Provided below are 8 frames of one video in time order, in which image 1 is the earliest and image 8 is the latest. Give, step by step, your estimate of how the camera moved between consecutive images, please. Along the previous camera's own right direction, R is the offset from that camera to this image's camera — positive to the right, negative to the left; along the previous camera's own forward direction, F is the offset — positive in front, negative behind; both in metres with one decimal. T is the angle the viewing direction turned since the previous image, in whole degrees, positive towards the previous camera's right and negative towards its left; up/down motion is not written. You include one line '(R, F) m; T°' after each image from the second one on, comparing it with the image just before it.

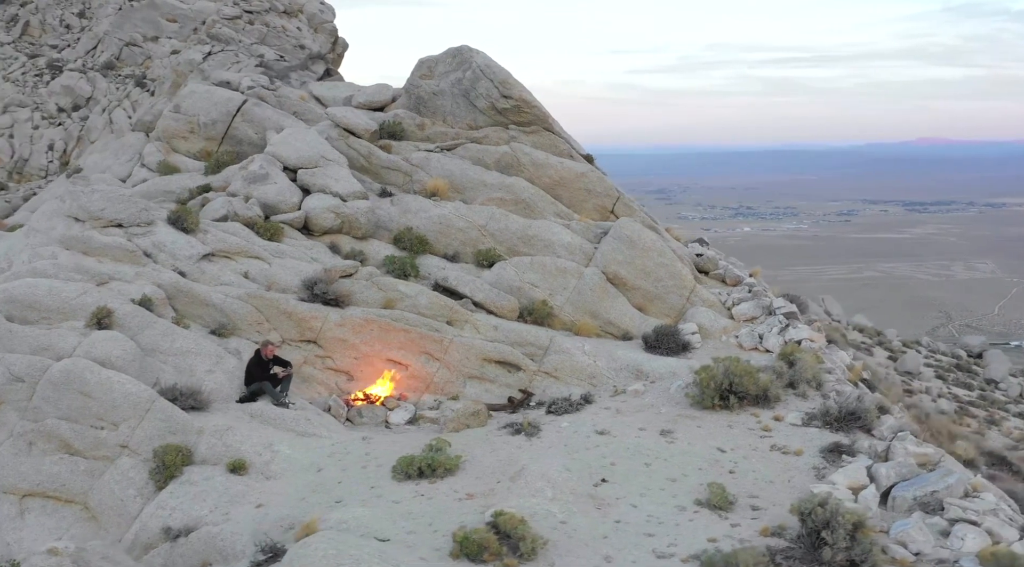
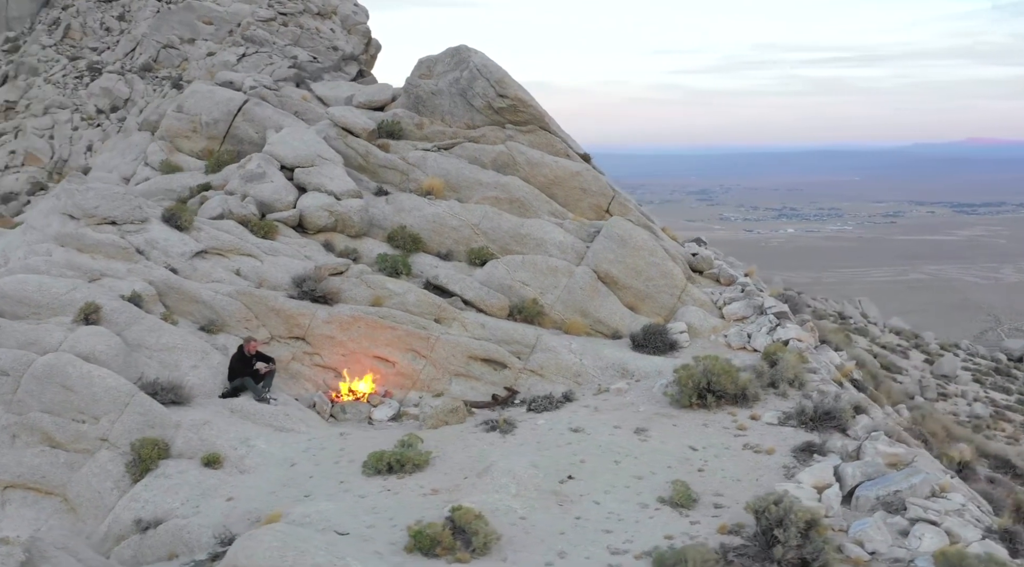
(+0.8, 0.0) m; -1°
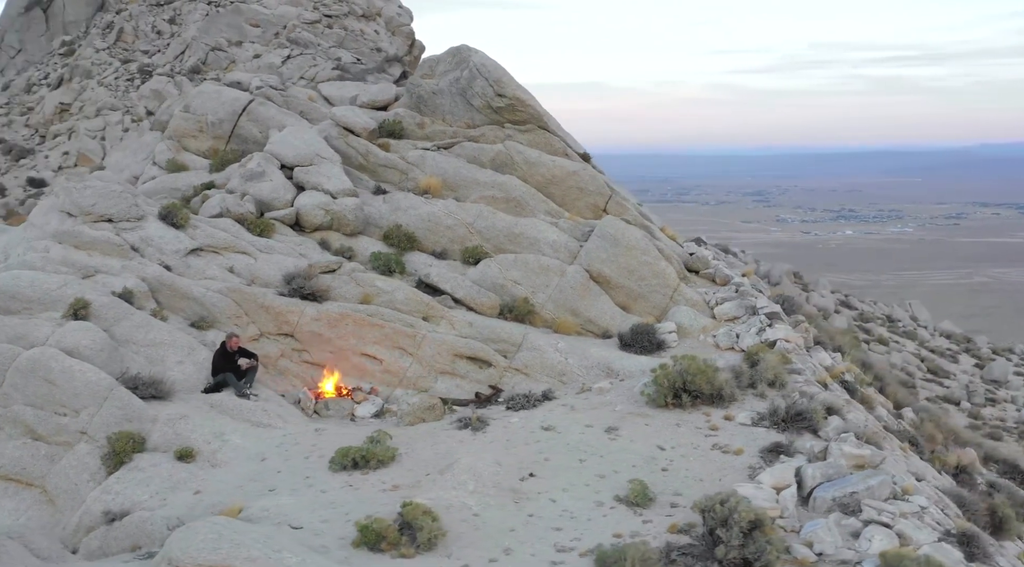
(+1.0, 0.0) m; -2°
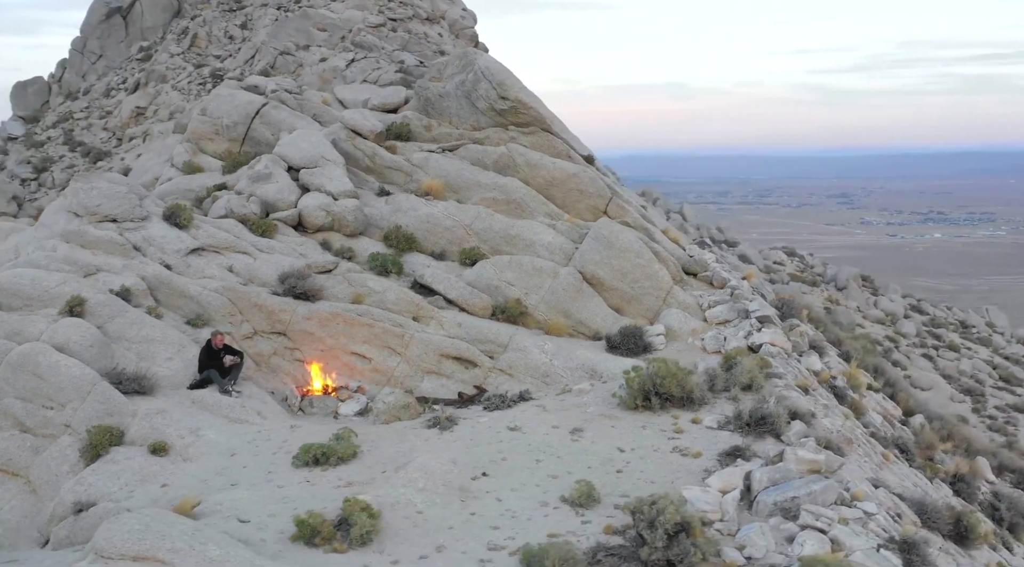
(+1.4, -0.1) m; -3°
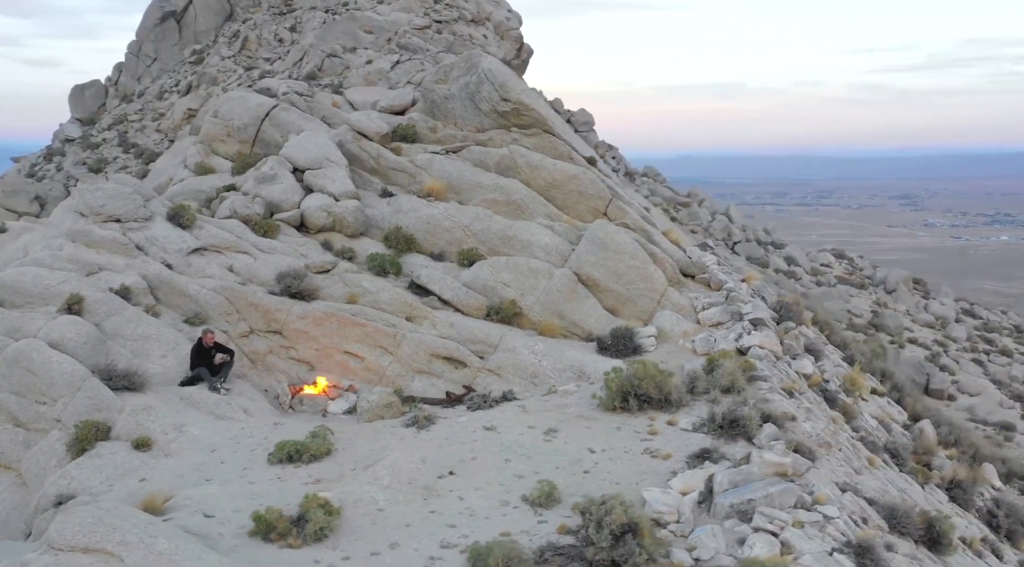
(+1.0, -0.1) m; -2°
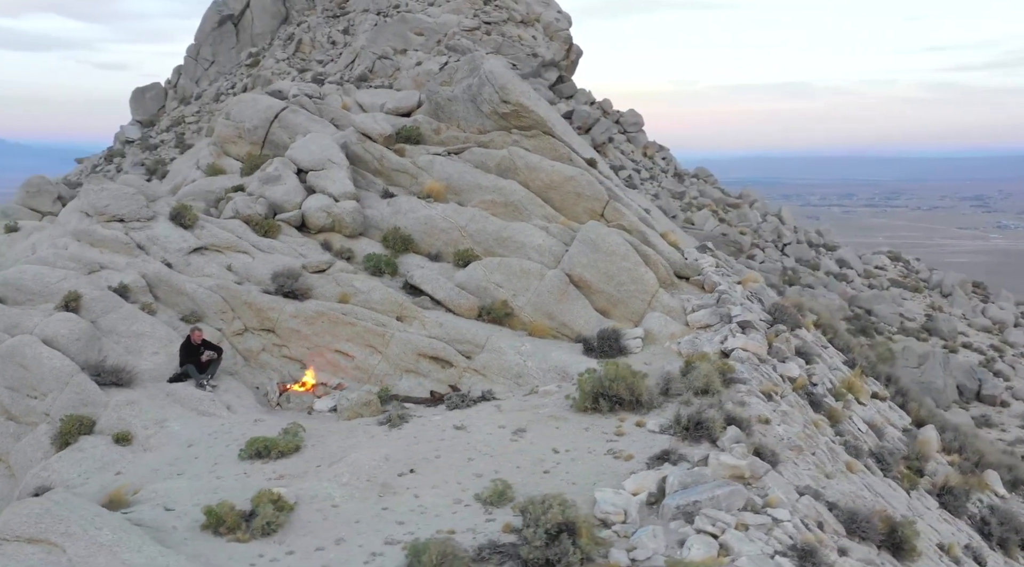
(+1.2, -0.1) m; -2°
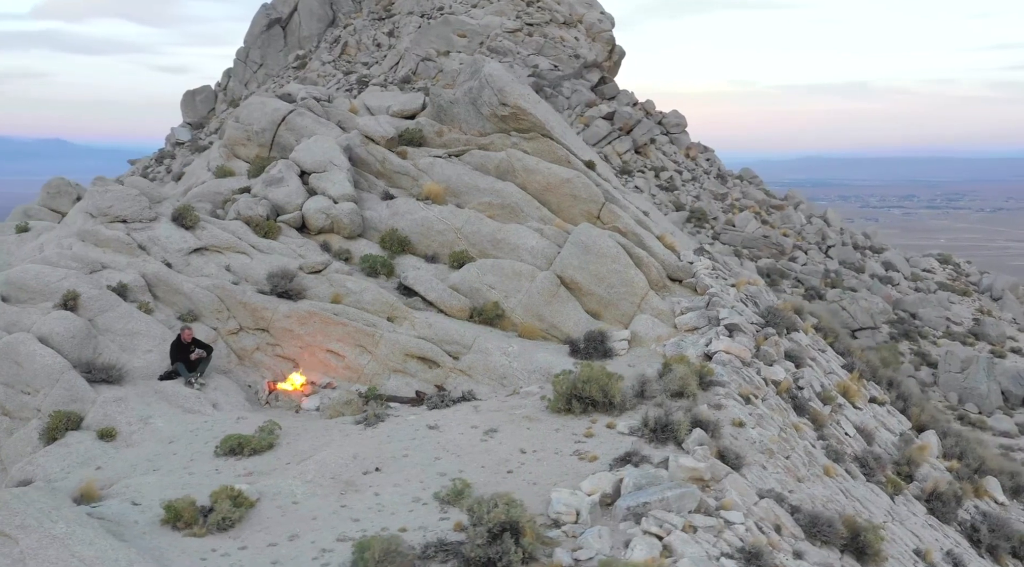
(+1.1, -0.2) m; -2°
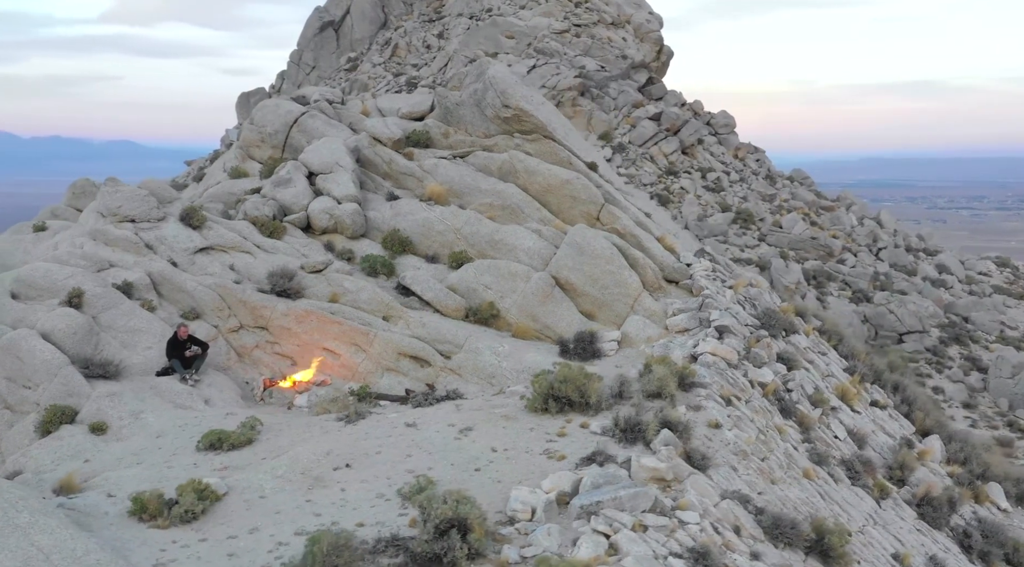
(+1.1, -0.2) m; -2°
